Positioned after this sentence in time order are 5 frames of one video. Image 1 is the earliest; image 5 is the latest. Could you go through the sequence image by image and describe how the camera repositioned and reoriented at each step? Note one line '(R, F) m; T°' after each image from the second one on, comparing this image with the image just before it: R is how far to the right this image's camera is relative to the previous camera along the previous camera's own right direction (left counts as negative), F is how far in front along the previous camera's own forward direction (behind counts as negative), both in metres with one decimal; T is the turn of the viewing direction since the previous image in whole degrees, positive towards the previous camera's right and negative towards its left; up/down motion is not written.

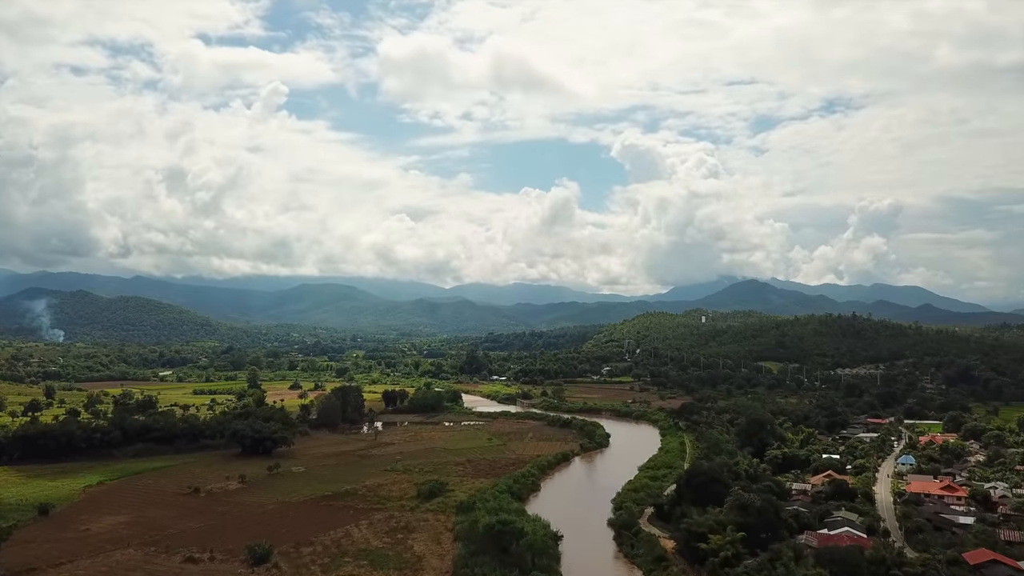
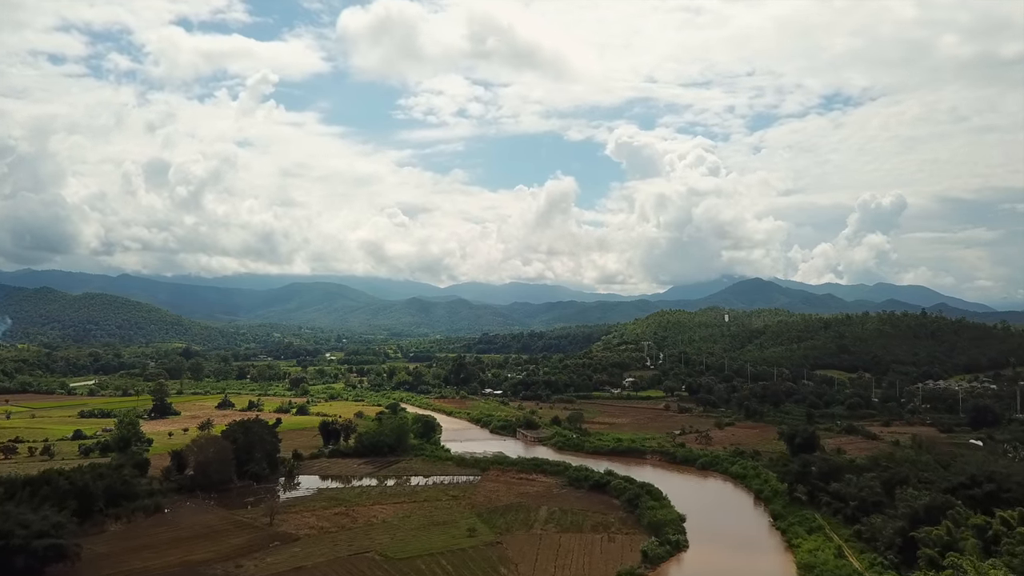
(-0.3, +28.1) m; 0°
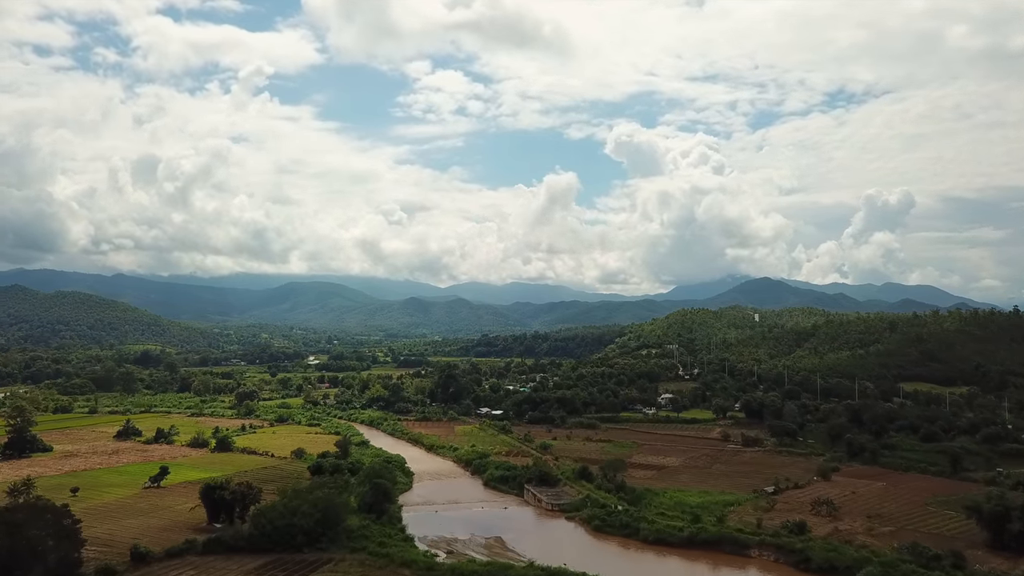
(-0.3, +23.5) m; 0°
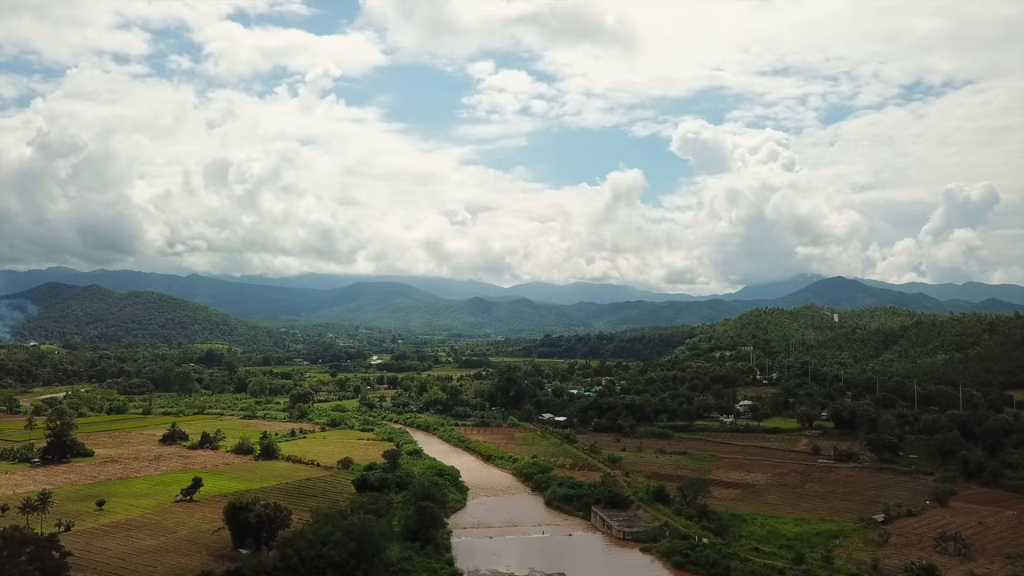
(-0.5, +5.7) m; -5°
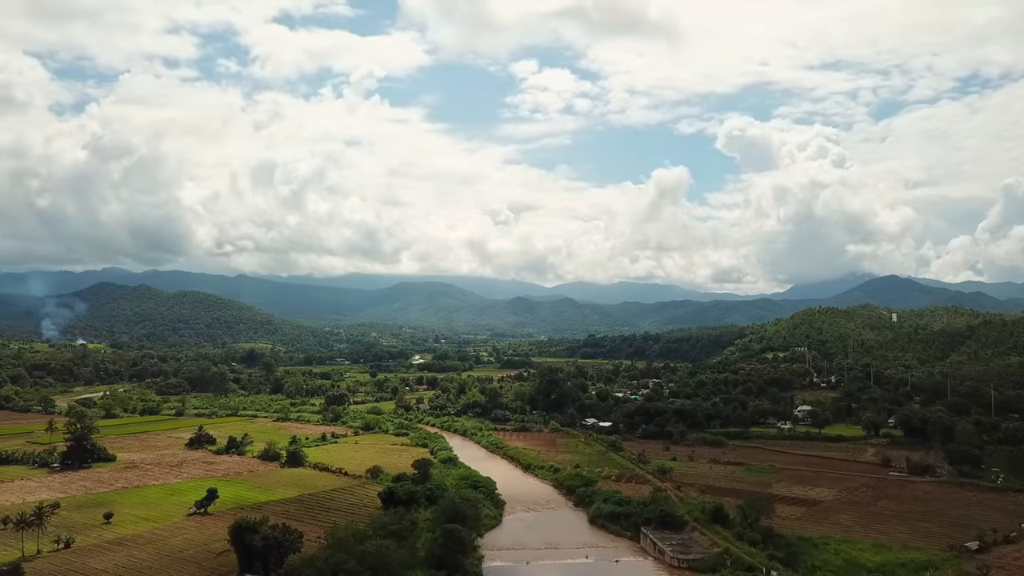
(+0.1, +4.3) m; -4°
